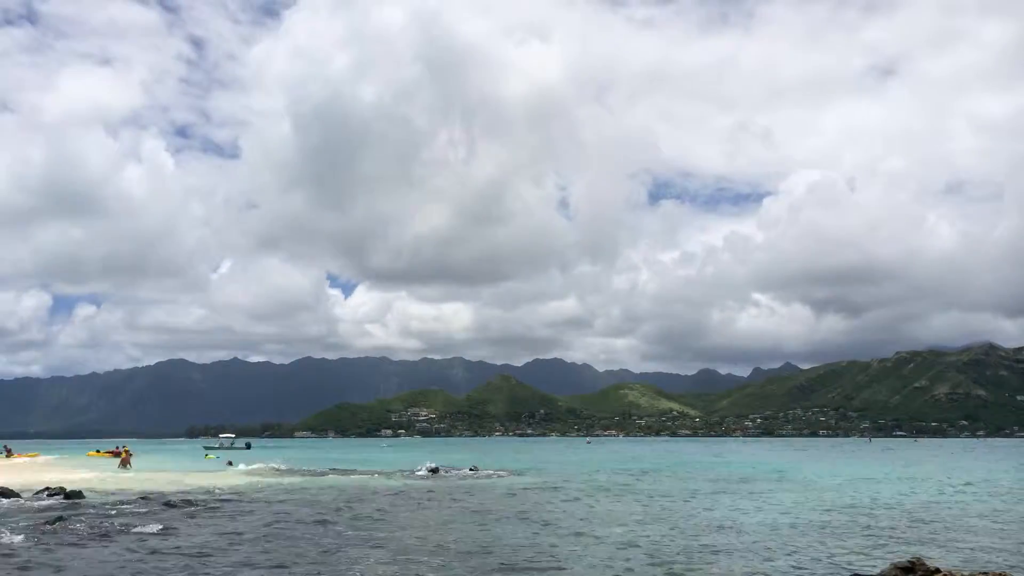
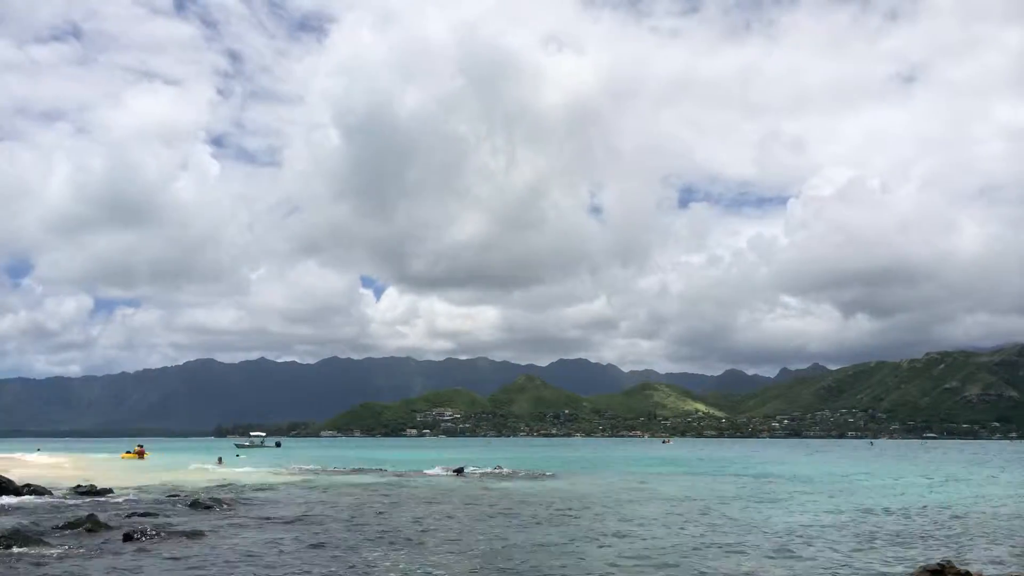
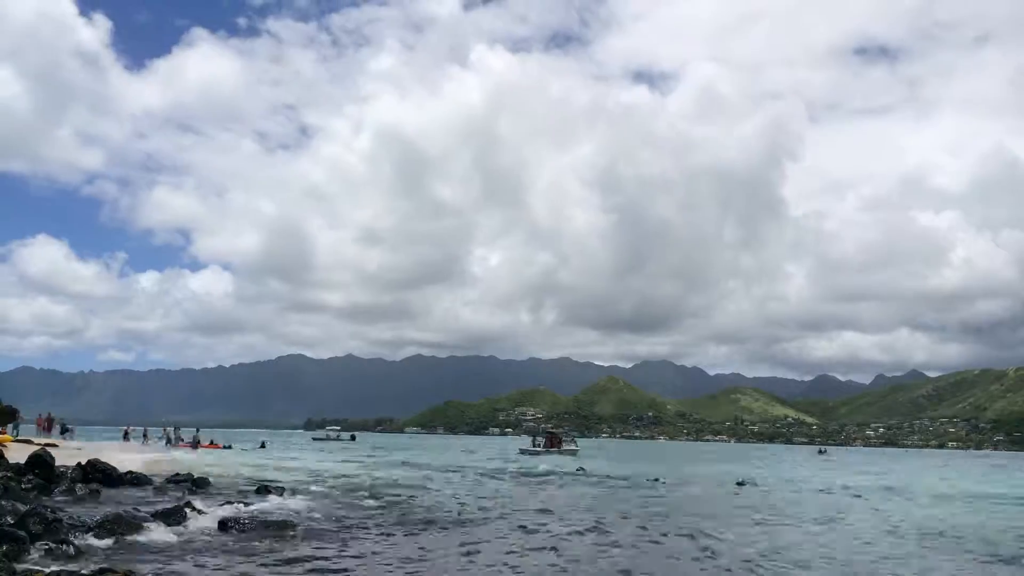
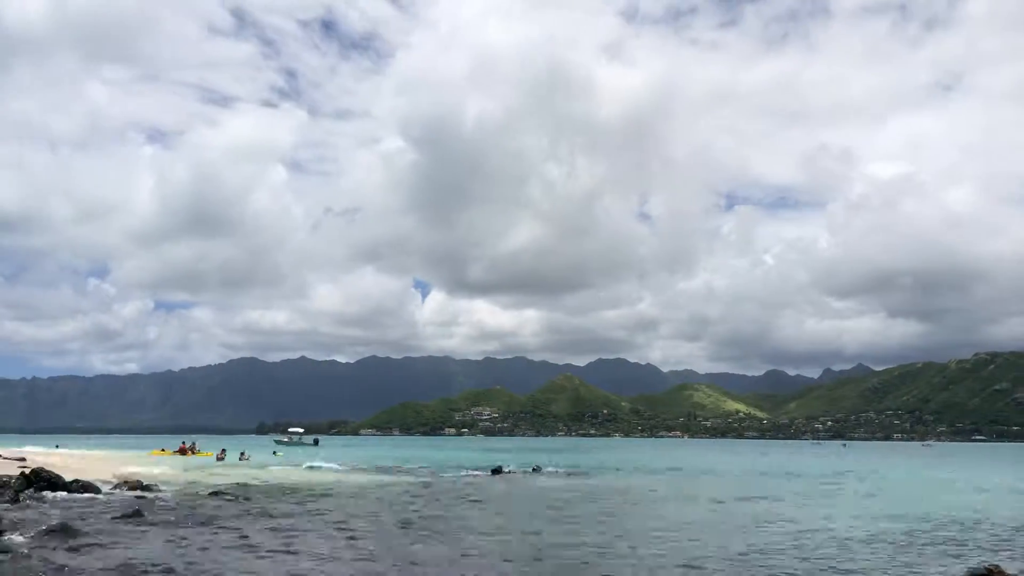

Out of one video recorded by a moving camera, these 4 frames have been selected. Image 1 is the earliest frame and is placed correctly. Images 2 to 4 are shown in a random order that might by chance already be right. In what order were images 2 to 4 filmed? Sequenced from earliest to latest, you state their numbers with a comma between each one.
2, 4, 3
